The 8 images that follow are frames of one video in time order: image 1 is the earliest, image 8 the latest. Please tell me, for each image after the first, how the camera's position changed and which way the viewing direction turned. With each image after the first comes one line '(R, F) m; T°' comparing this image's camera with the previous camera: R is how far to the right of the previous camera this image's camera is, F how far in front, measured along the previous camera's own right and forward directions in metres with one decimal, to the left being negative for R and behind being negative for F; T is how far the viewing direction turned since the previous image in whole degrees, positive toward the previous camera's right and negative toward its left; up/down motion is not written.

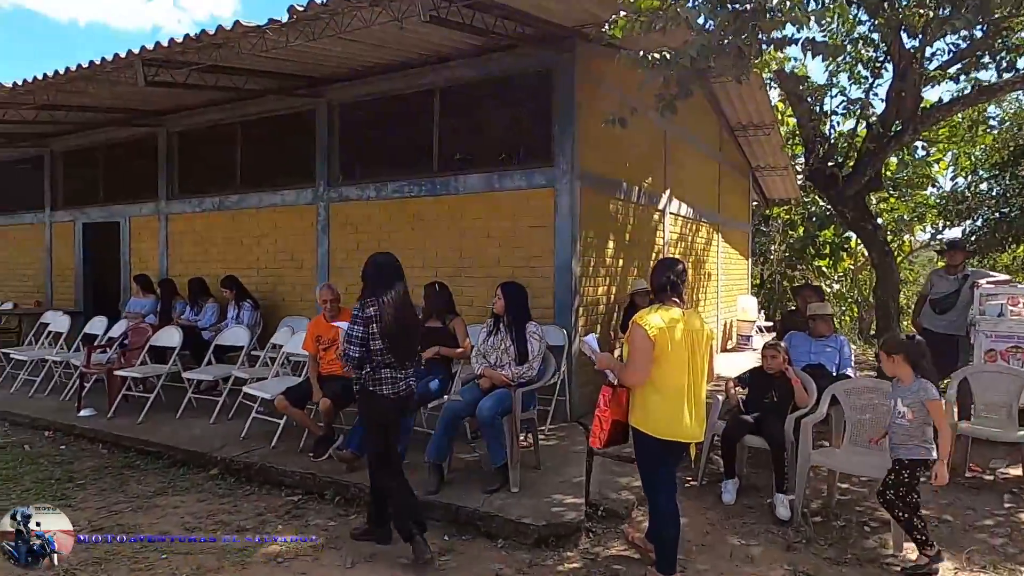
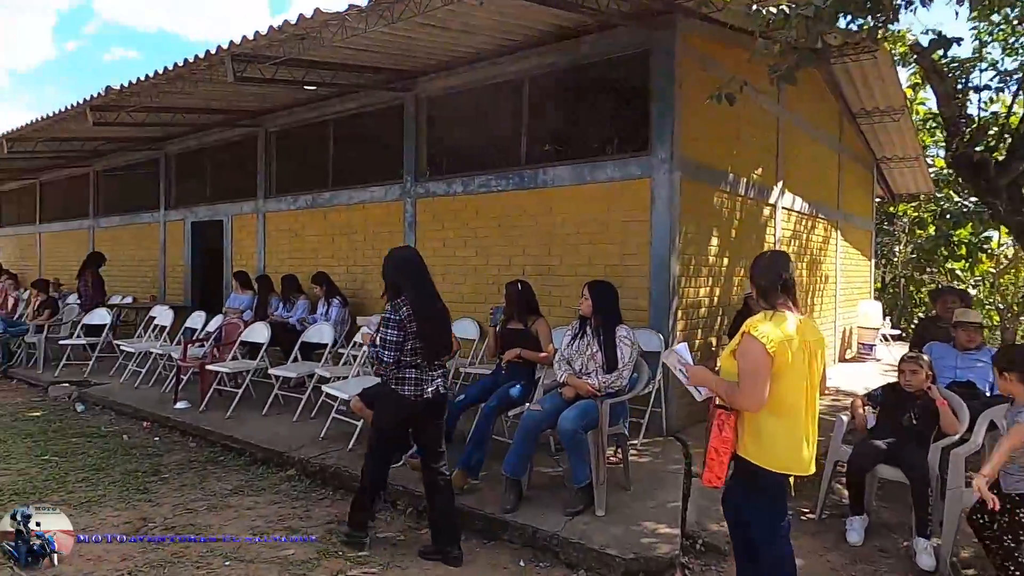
(+0.1, +0.4) m; -8°
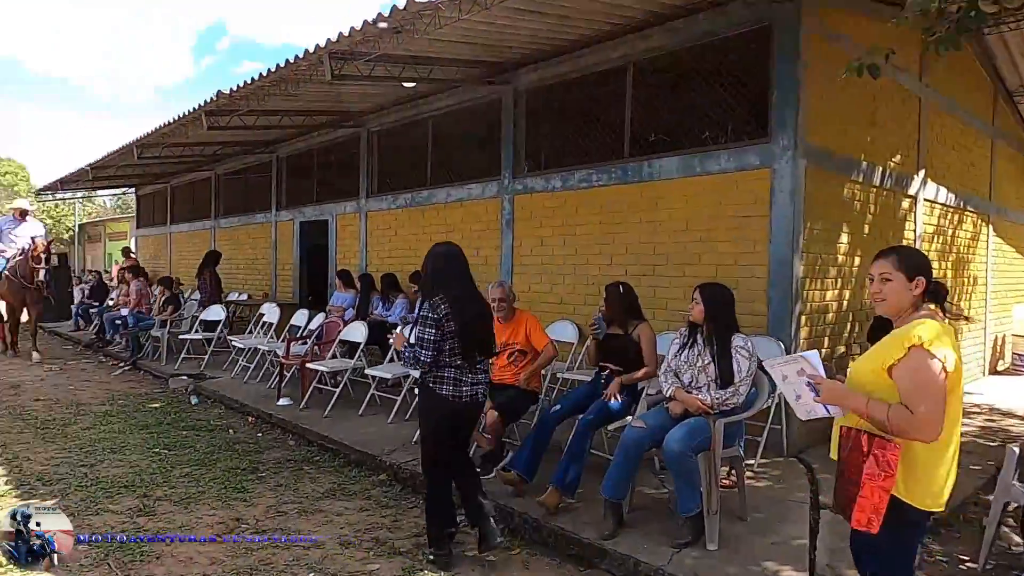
(0.0, +0.3) m; -9°
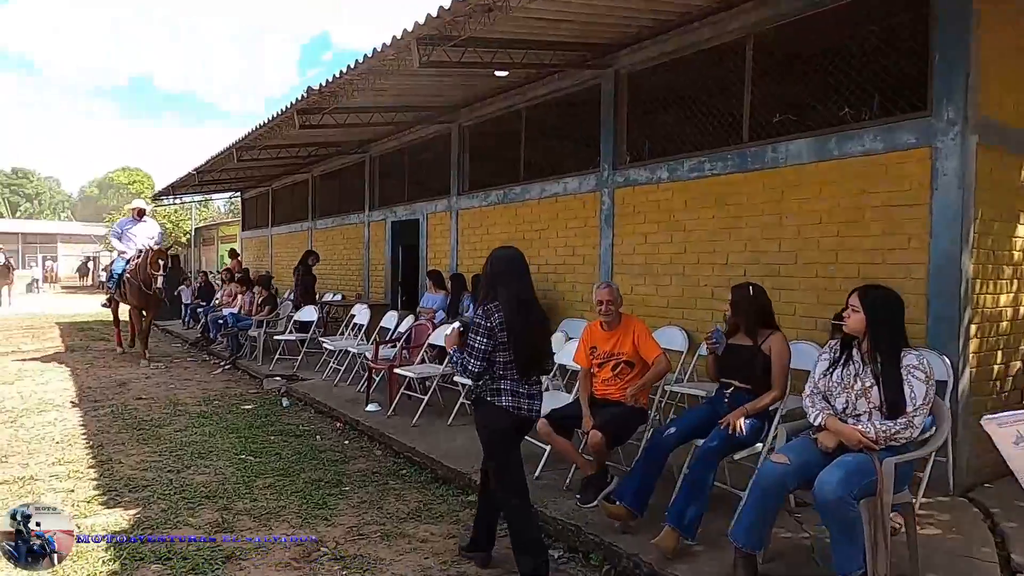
(-0.1, +0.5) m; -8°
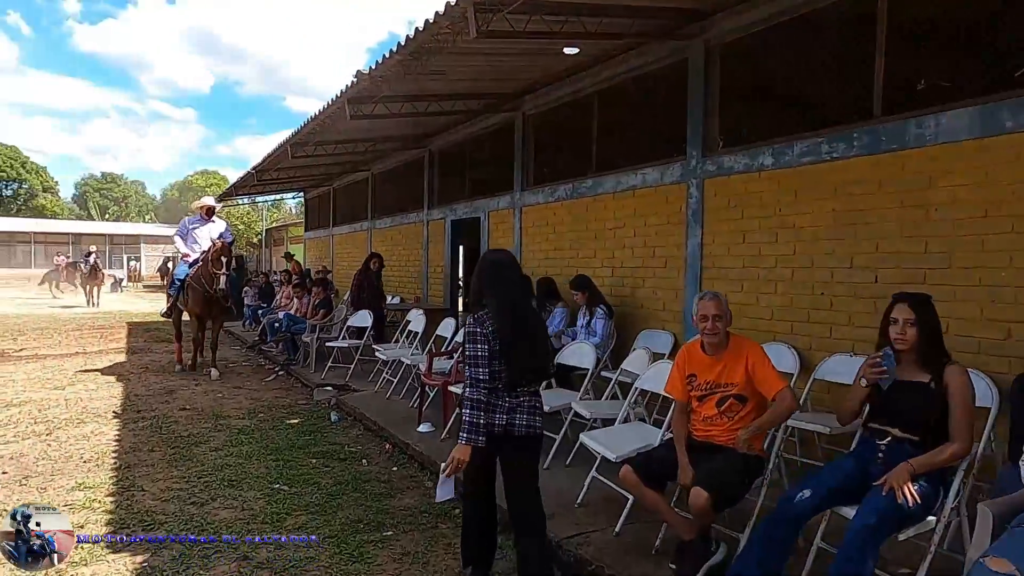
(-0.1, +0.8) m; -6°
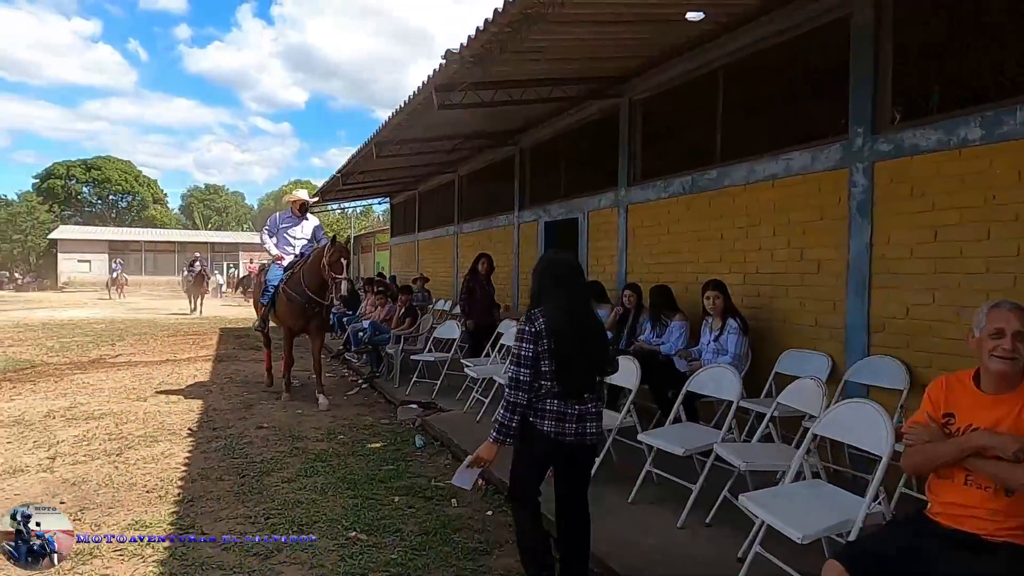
(-0.2, +0.8) m; -7°
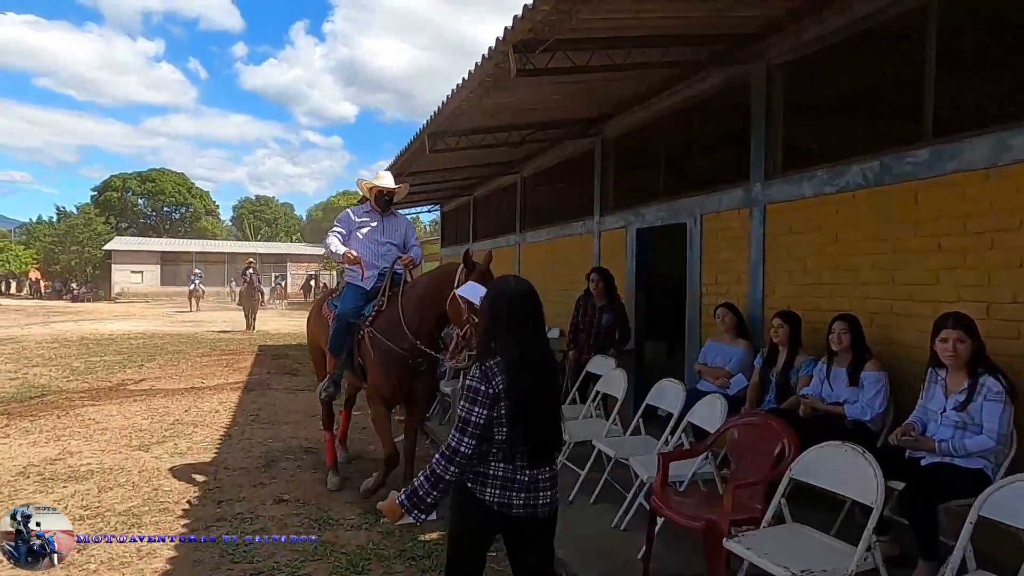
(-0.4, +1.6) m; -4°
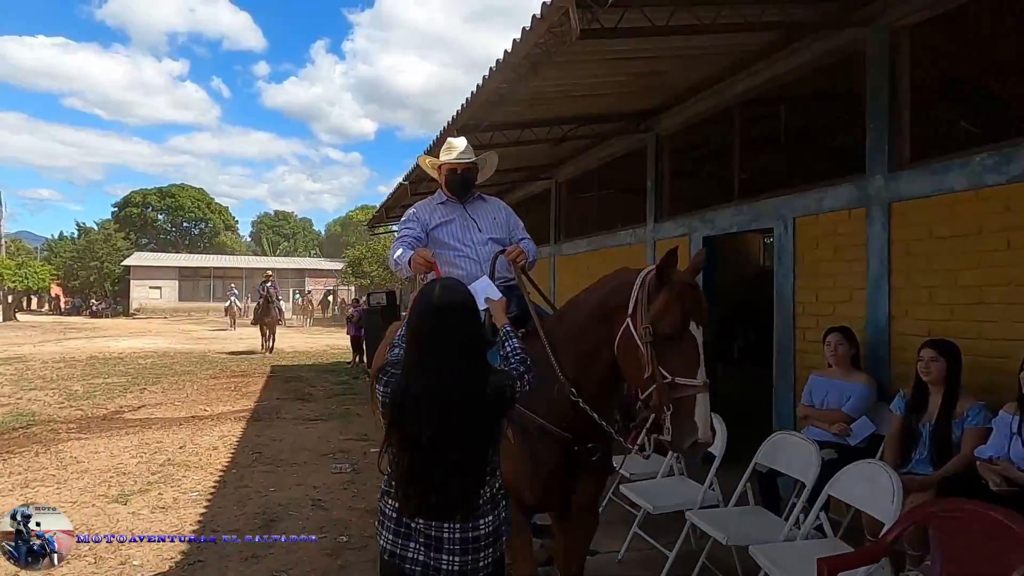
(-0.2, +1.0) m; -2°
